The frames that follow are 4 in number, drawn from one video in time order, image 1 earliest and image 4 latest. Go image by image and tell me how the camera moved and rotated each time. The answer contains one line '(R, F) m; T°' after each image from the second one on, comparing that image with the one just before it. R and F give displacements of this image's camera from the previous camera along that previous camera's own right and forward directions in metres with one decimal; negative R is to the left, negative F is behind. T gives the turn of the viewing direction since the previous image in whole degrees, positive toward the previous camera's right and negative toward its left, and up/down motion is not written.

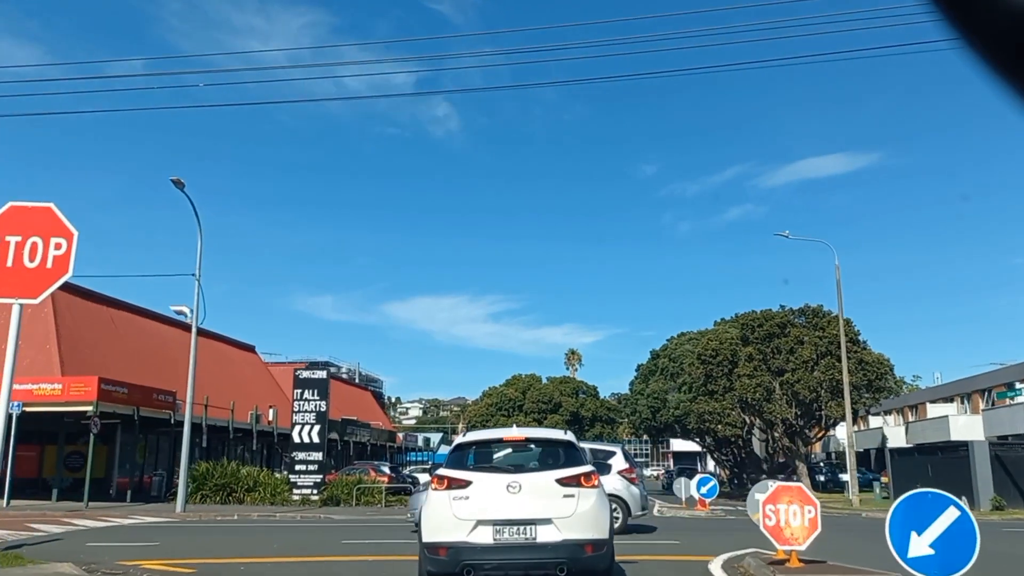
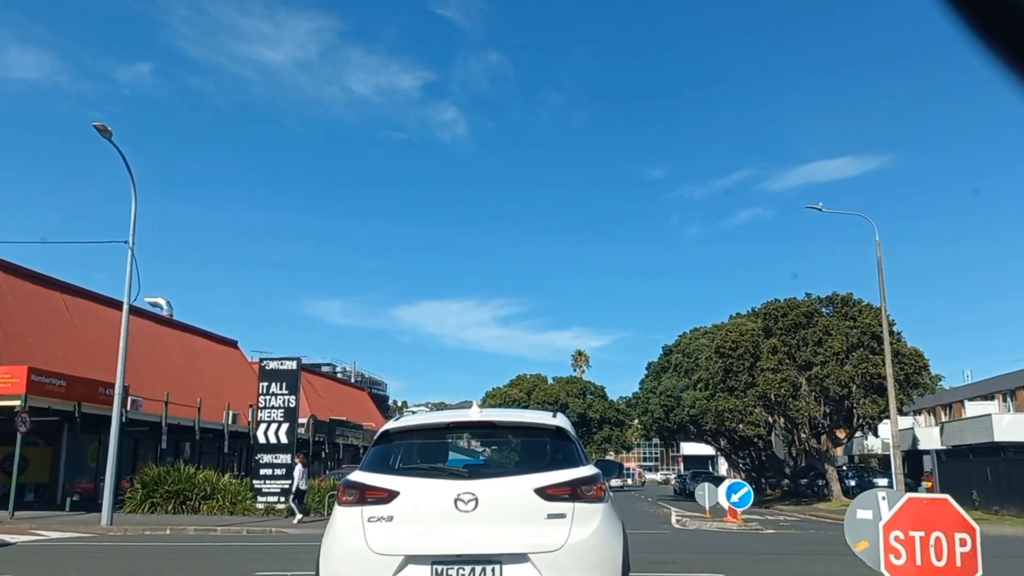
(+0.3, +3.5) m; 0°
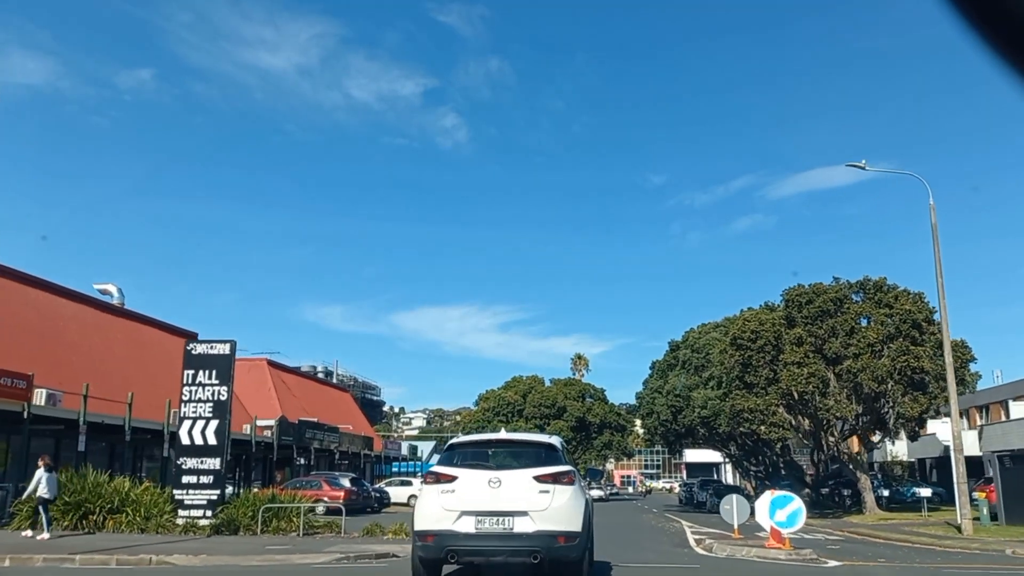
(+0.4, +4.4) m; 0°
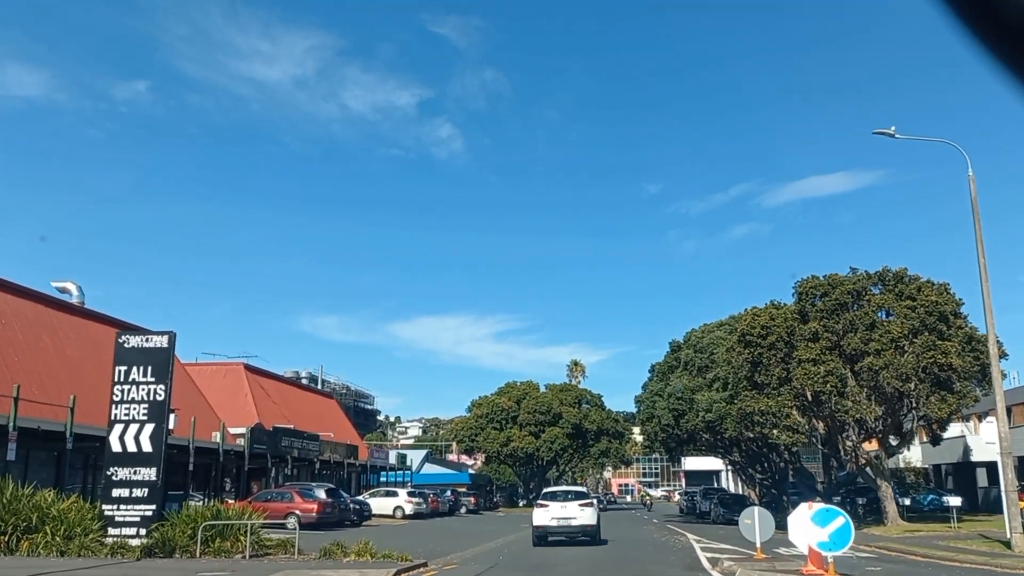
(+0.2, +2.6) m; 0°
